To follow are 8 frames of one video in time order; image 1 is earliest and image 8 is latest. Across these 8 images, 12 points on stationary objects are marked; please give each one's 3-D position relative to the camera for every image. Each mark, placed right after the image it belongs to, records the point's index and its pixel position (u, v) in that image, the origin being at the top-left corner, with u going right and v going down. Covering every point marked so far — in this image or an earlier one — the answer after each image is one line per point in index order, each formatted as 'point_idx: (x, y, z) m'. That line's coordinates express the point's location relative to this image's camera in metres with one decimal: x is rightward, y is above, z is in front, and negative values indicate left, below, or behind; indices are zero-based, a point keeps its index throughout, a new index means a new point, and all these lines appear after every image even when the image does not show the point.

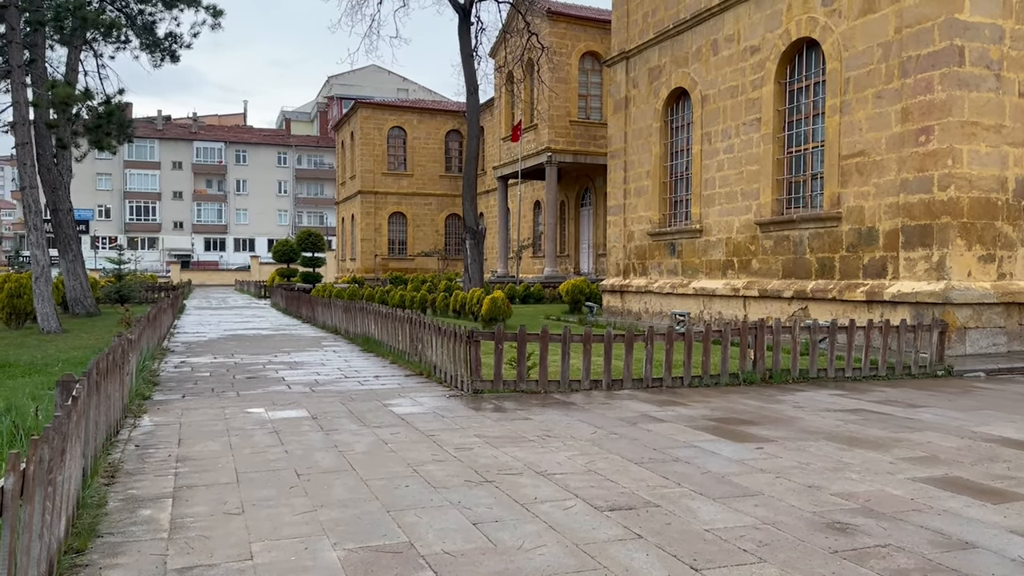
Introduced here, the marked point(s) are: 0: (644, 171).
0: (+2.8, +2.5, +17.4) m
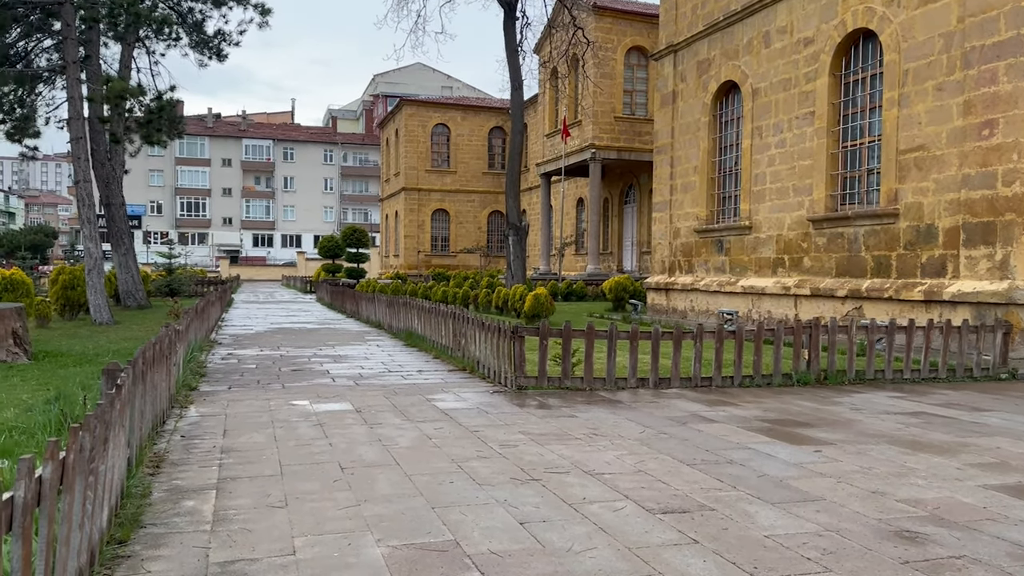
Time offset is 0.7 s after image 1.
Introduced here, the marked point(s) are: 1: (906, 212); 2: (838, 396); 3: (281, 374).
0: (+3.7, +2.5, +17.1) m
1: (+5.5, +1.1, +11.5) m
2: (+2.9, -1.0, +7.3) m
3: (-2.4, -0.9, +8.6) m
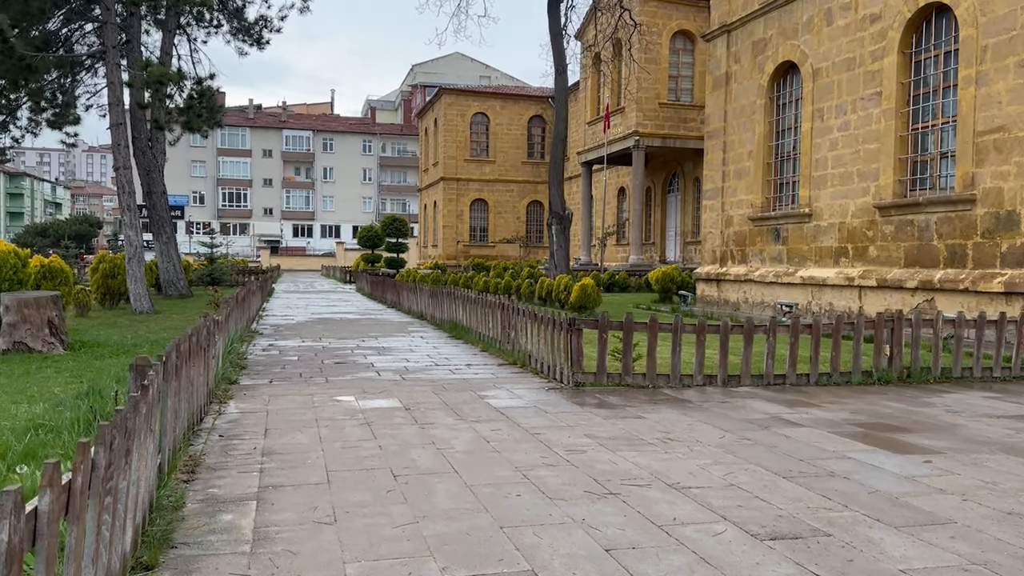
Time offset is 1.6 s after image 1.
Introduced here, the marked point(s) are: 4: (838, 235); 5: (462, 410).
0: (+4.7, +2.7, +16.4) m
1: (+6.2, +1.2, +10.7) m
2: (+3.4, -0.9, +6.6) m
3: (-1.9, -0.8, +8.2) m
4: (+5.4, +0.9, +13.7) m
5: (-0.4, -0.9, +5.8) m
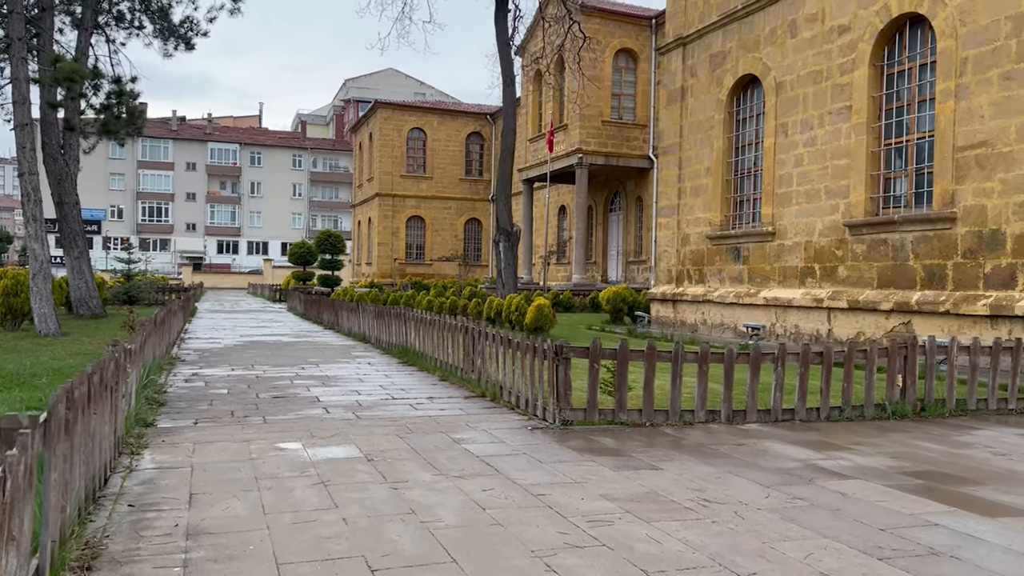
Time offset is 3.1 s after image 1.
0: (+3.7, +2.3, +15.8) m
1: (+5.7, +0.9, +10.2) m
2: (+3.2, -1.1, +5.9) m
3: (-2.2, -1.0, +7.1) m
4: (+4.6, +0.5, +13.2) m
5: (-0.4, -1.0, +4.7) m
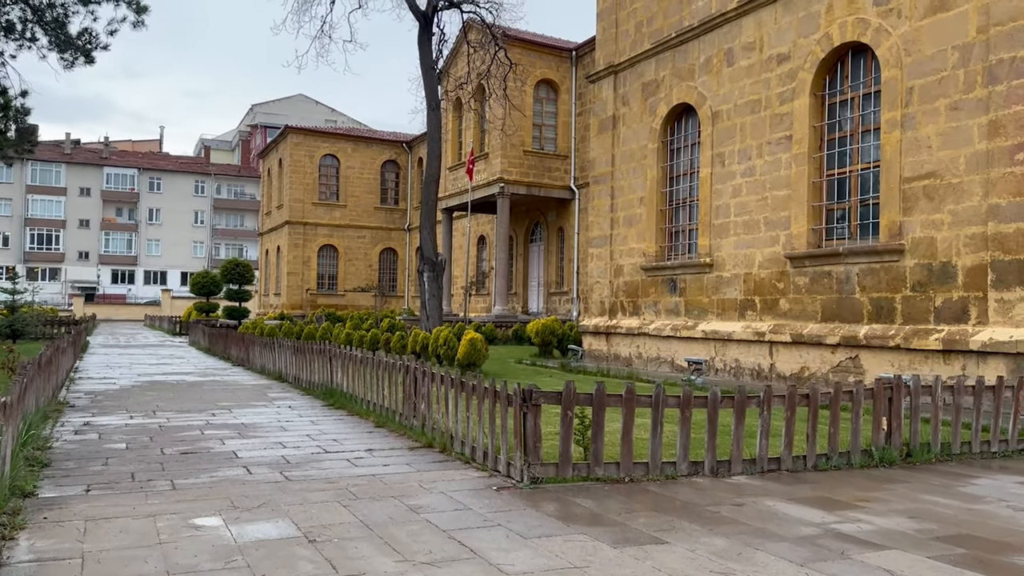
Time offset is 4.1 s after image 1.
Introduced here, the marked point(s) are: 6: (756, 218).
0: (+2.3, +1.7, +15.4) m
1: (+4.9, +0.5, +10.1) m
2: (+2.9, -1.3, +5.4) m
3: (-2.5, -1.3, +6.0) m
4: (+3.6, 0.0, +12.8) m
5: (-0.5, -1.2, +3.9) m
6: (+3.7, +1.1, +12.6) m
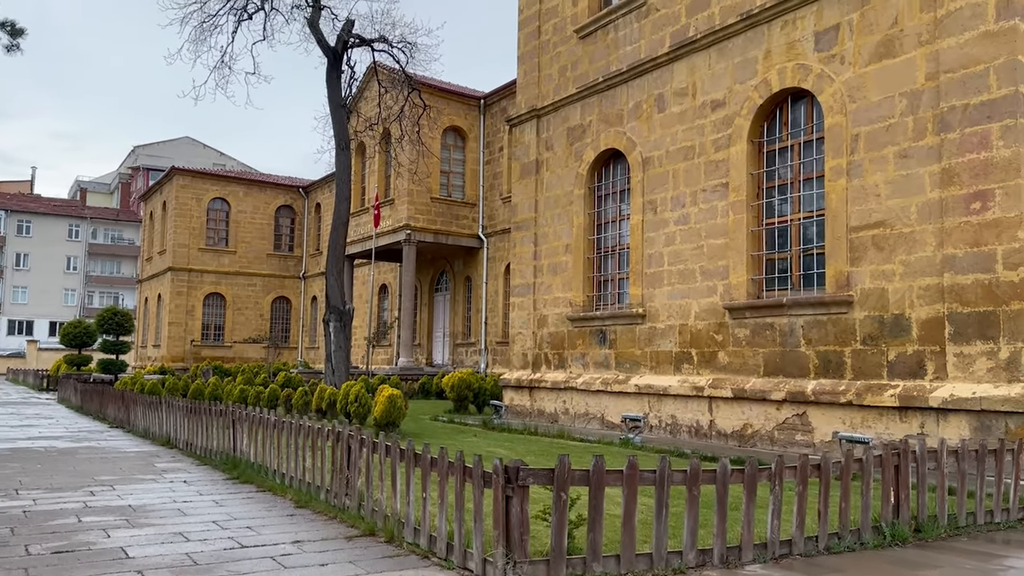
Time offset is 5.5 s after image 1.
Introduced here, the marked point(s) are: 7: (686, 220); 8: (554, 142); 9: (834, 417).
0: (+0.9, +0.8, +14.7) m
1: (+4.1, -0.1, +9.7) m
2: (+2.8, -1.6, +4.7) m
3: (-2.7, -1.6, +4.6) m
4: (+2.5, -0.8, +12.3) m
5: (-0.5, -1.4, +2.8) m
6: (+2.6, +0.3, +12.1) m
7: (+2.6, +1.0, +12.2) m
8: (+0.8, +2.7, +15.2) m
9: (+3.8, -1.5, +9.8) m
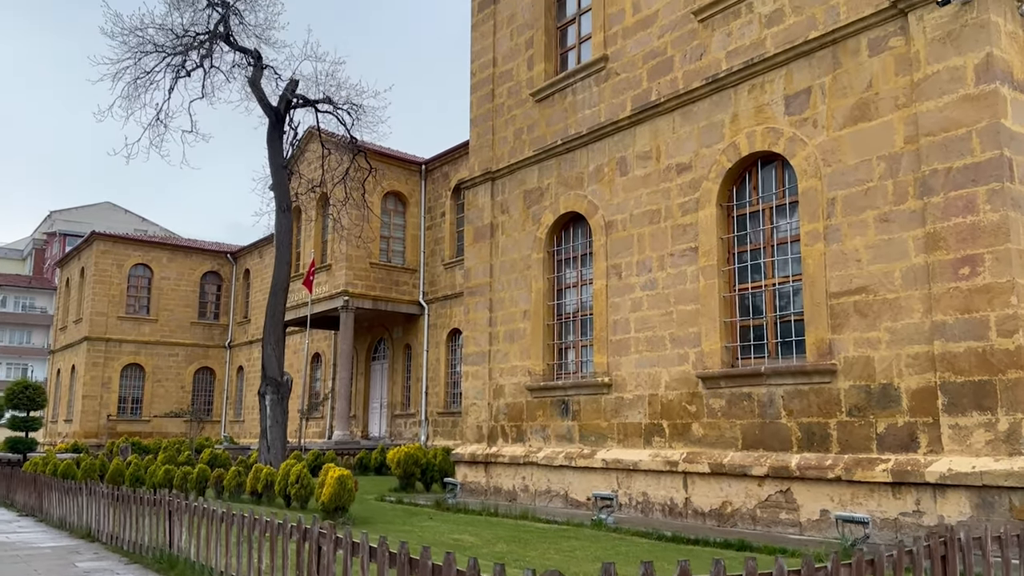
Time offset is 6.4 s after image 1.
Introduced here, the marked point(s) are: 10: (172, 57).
0: (+0.1, -0.4, +14.1) m
1: (+3.8, -0.9, +9.3) m
2: (+2.9, -2.0, +4.1) m
3: (-2.6, -1.9, +3.5) m
4: (+1.9, -1.7, +11.6) m
5: (-0.2, -1.6, +1.9) m
6: (+2.1, -0.6, +11.6) m
7: (+2.0, 0.0, +11.8) m
8: (0.0, +1.5, +14.7) m
9: (+3.5, -2.3, +9.3) m
10: (-7.1, +4.8, +17.2) m
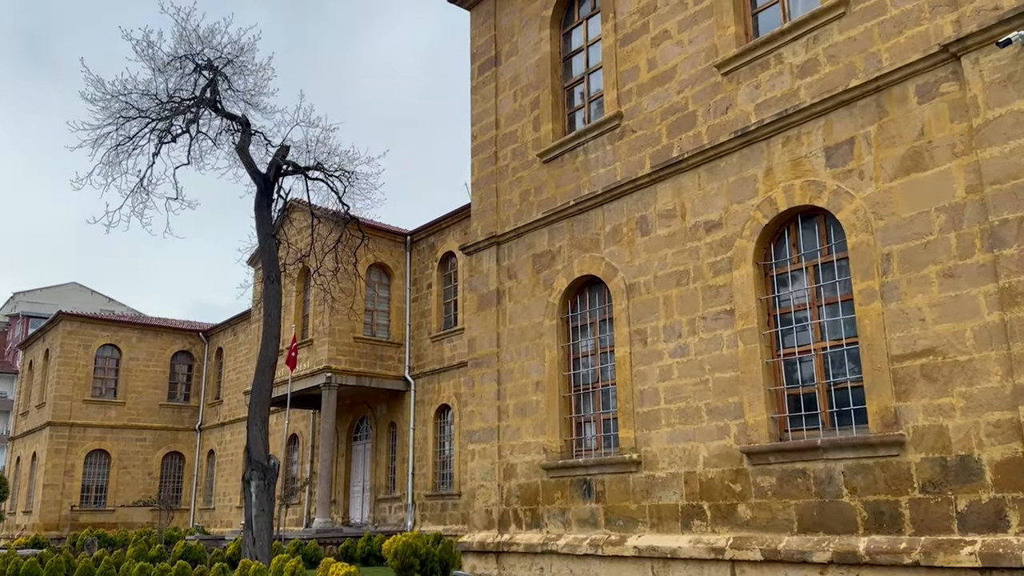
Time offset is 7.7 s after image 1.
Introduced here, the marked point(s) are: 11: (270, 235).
0: (+0.3, -1.5, +13.1) m
1: (+4.2, -1.5, +8.4) m
2: (+3.4, -2.1, +3.2) m
3: (-2.0, -2.1, +2.4) m
4: (+2.2, -2.6, +10.6) m
5: (+0.4, -1.6, +0.9) m
6: (+2.4, -1.5, +10.7) m
7: (+2.3, -0.9, +10.9) m
8: (+0.1, +0.3, +13.9) m
9: (+3.9, -2.9, +8.3) m
10: (-7.1, +3.3, +16.4) m
11: (-4.9, +1.0, +16.7) m
